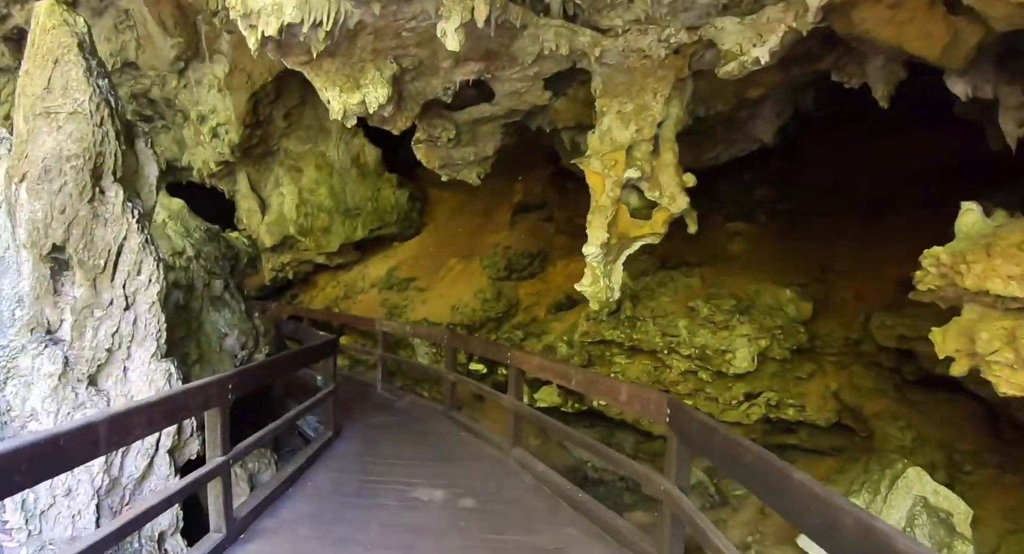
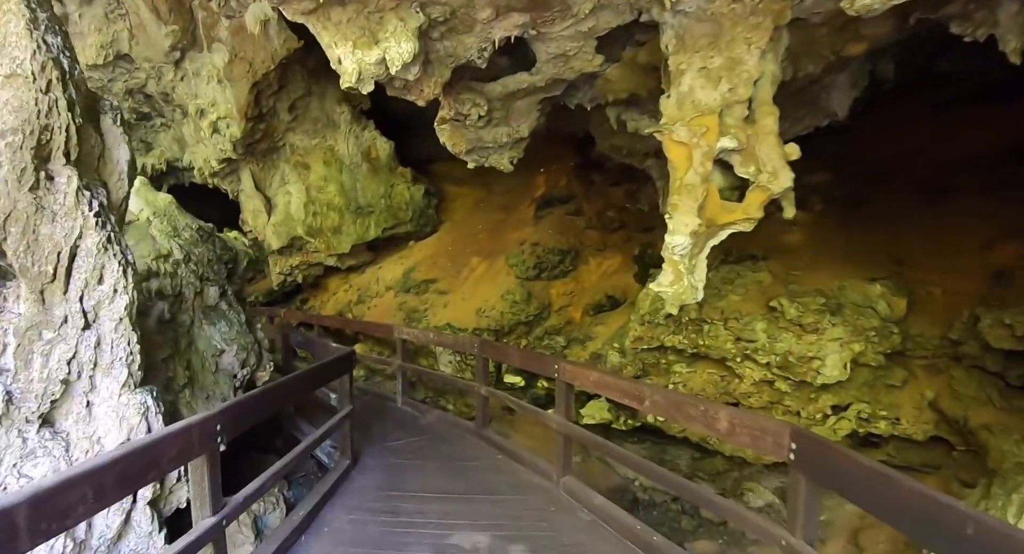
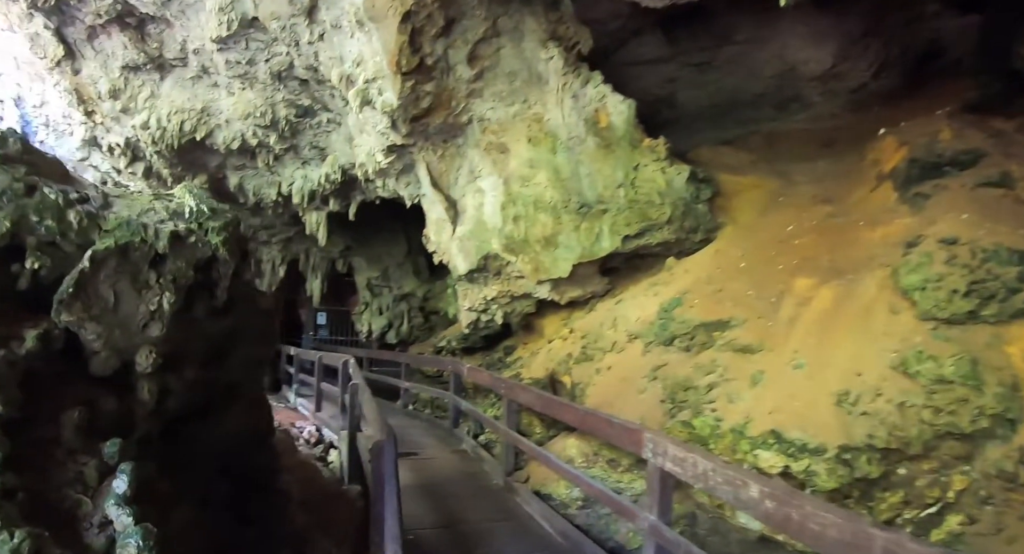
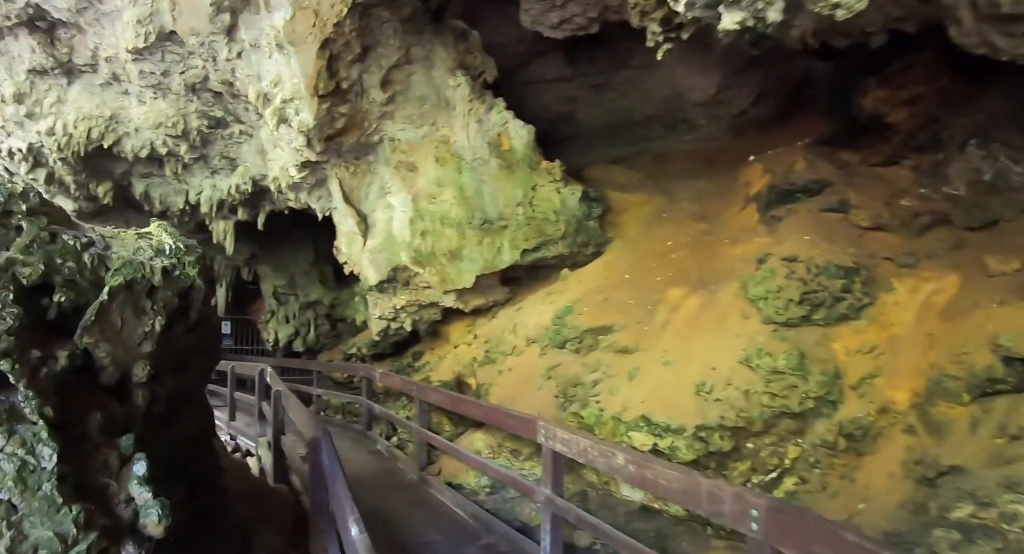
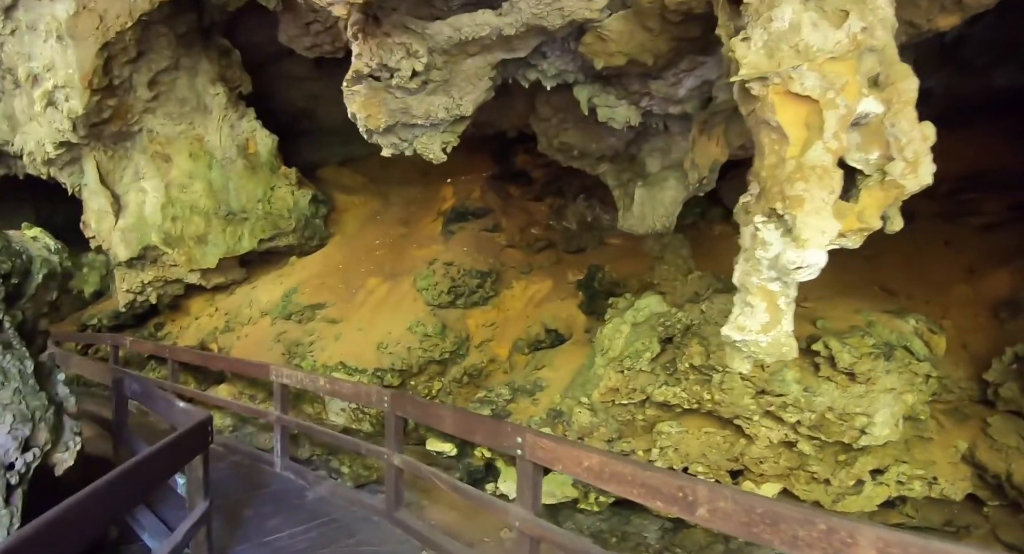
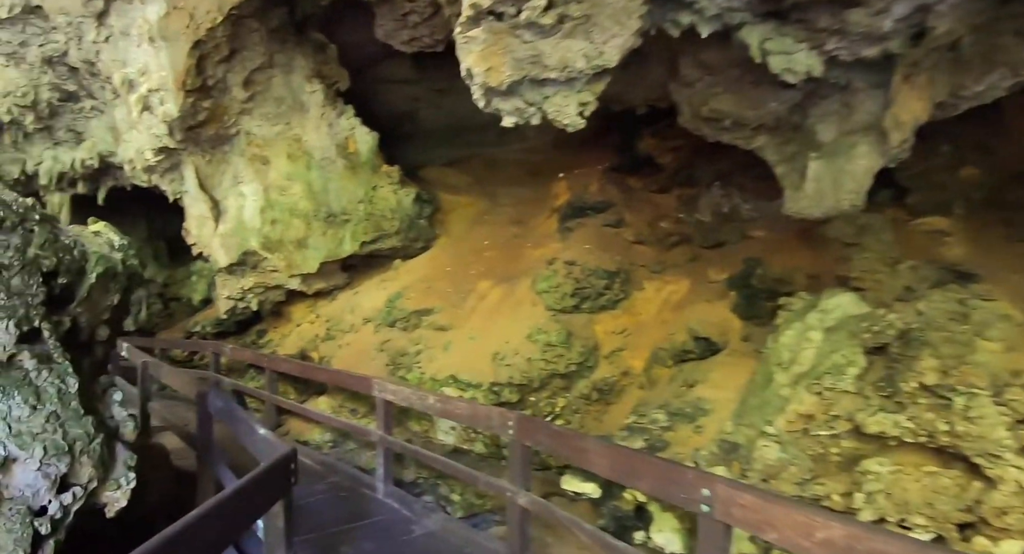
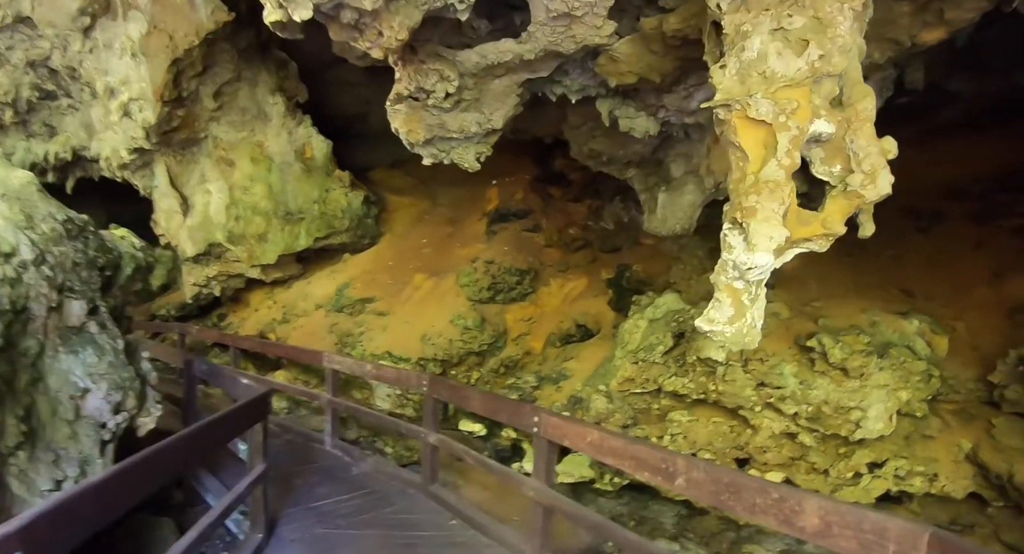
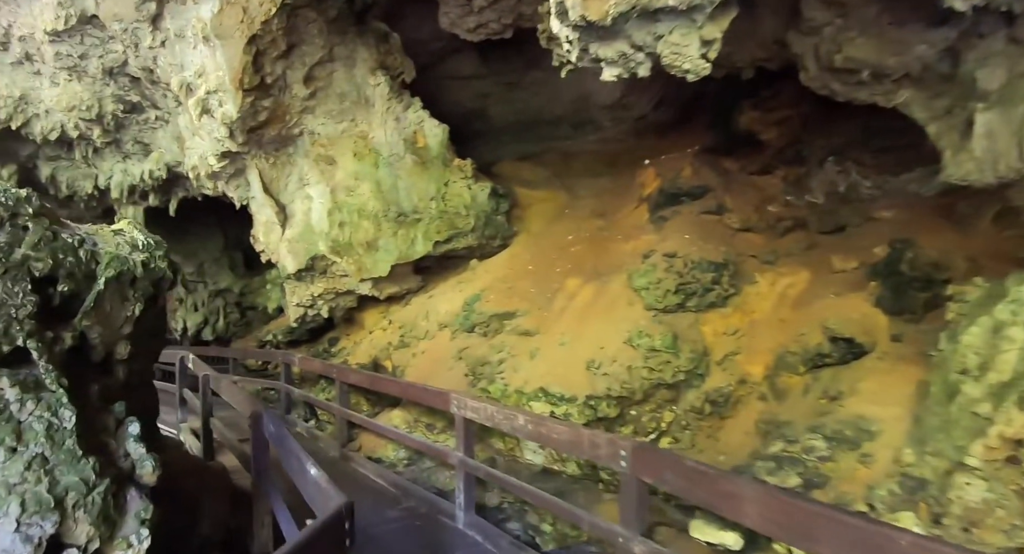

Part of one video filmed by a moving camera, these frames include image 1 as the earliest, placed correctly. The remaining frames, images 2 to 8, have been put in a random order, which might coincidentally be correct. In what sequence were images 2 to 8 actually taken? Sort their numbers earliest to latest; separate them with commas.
2, 7, 5, 6, 8, 4, 3
